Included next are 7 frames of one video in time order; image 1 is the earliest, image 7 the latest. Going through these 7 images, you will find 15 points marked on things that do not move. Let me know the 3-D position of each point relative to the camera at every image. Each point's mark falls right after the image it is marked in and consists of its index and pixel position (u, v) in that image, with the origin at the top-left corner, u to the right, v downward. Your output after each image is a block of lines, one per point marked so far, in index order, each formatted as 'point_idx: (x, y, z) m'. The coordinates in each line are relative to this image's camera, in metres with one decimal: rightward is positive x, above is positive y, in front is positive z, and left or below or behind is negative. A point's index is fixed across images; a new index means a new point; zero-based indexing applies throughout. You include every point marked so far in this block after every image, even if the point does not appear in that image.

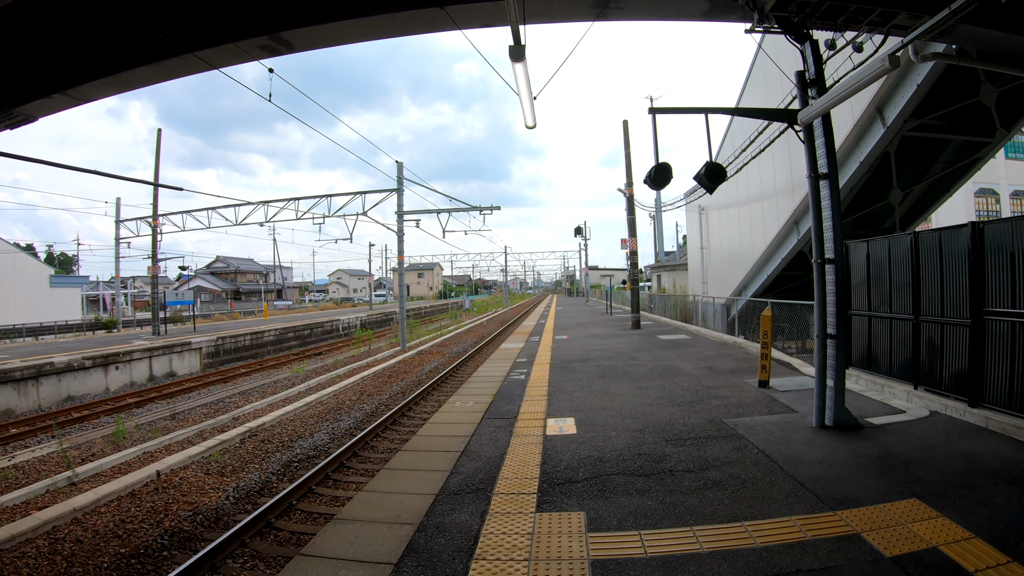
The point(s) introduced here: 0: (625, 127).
0: (+3.4, +5.0, +15.5) m
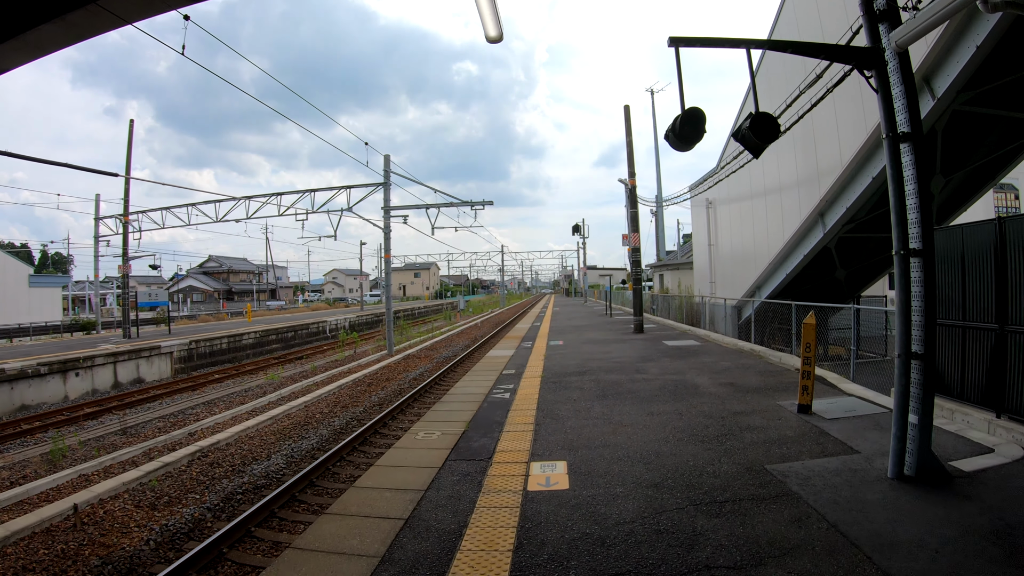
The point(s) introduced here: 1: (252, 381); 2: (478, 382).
0: (+3.2, +5.0, +14.1) m
1: (-8.7, -3.2, +16.9) m
2: (-0.5, -1.4, +7.9) m
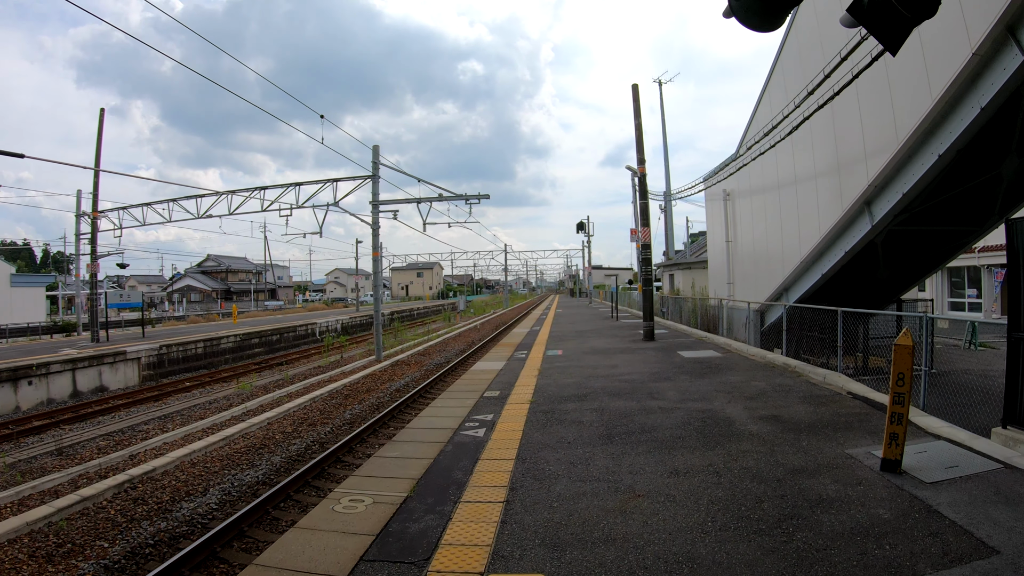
0: (+3.0, +5.0, +12.5) m
1: (-8.8, -3.2, +15.4) m
2: (-0.8, -1.5, +6.4) m
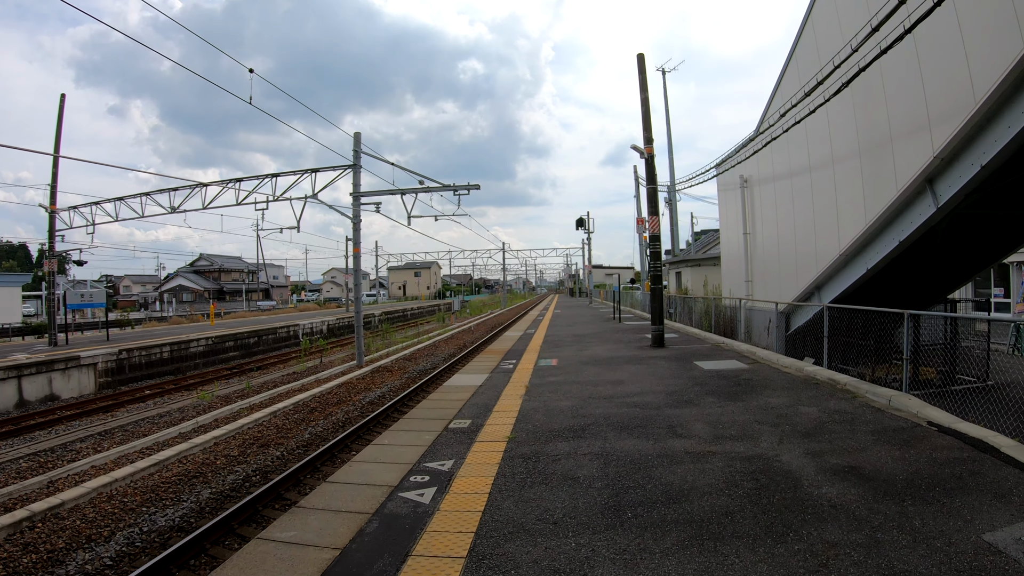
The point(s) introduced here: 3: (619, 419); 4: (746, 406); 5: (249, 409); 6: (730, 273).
0: (+2.8, +5.0, +11.0) m
1: (-9.1, -3.1, +13.8) m
2: (-1.0, -1.4, +4.8) m
3: (+1.0, -1.2, +4.7) m
4: (+2.3, -1.2, +5.1) m
5: (-6.3, -2.9, +12.1) m
6: (+5.6, +0.4, +12.9) m
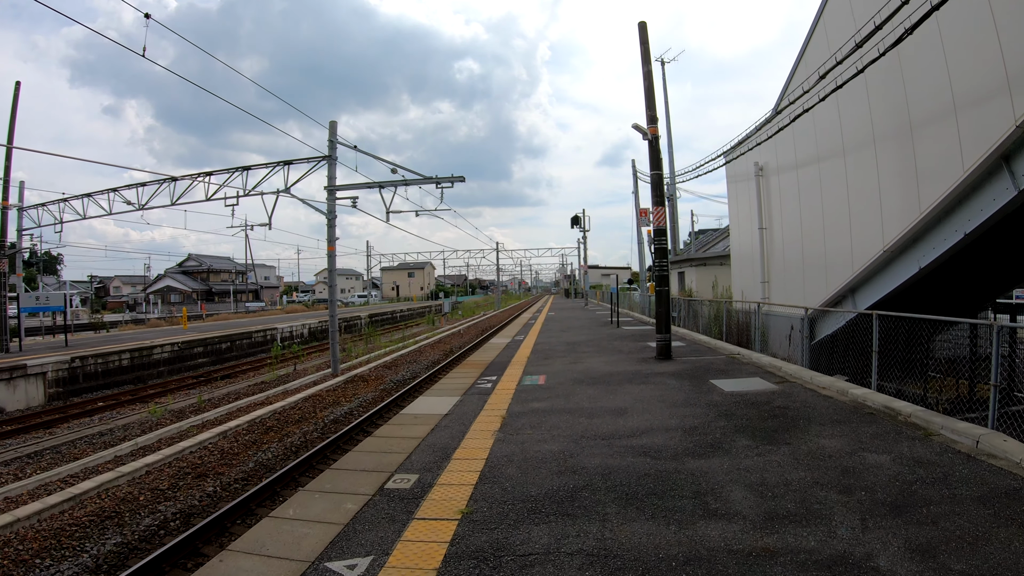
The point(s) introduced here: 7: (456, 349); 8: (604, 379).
0: (+2.5, +5.0, +9.7) m
1: (-9.4, -3.2, +12.4) m
2: (-1.3, -1.5, +3.5) m
3: (+0.7, -1.2, +3.3) m
4: (+2.1, -1.2, +3.7) m
5: (-6.6, -2.9, +10.7) m
6: (+5.3, +0.3, +11.6) m
7: (-2.0, -2.2, +18.0) m
8: (+1.2, -1.2, +6.4) m
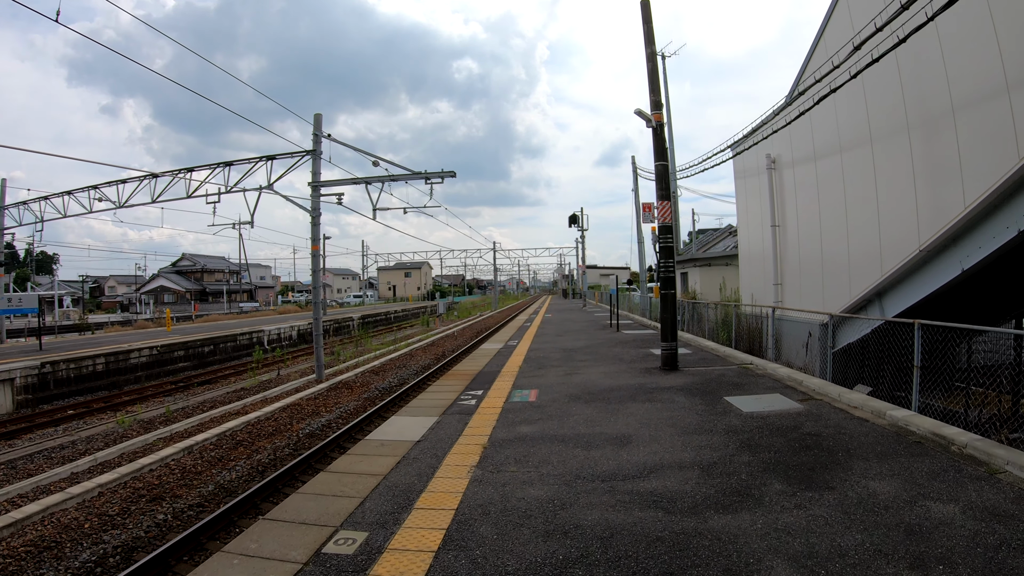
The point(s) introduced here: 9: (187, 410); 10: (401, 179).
0: (+2.3, +4.9, +8.9) m
1: (-9.6, -3.2, +11.6) m
2: (-1.4, -1.5, +2.7) m
3: (+0.6, -1.3, +2.6) m
4: (+1.9, -1.3, +3.0) m
5: (-6.8, -3.0, +9.9) m
6: (+5.1, +0.3, +10.8) m
7: (-2.2, -2.2, +17.2) m
8: (+1.0, -1.2, +5.6) m
9: (-7.8, -2.9, +12.3) m
10: (-3.0, +3.0, +13.7) m
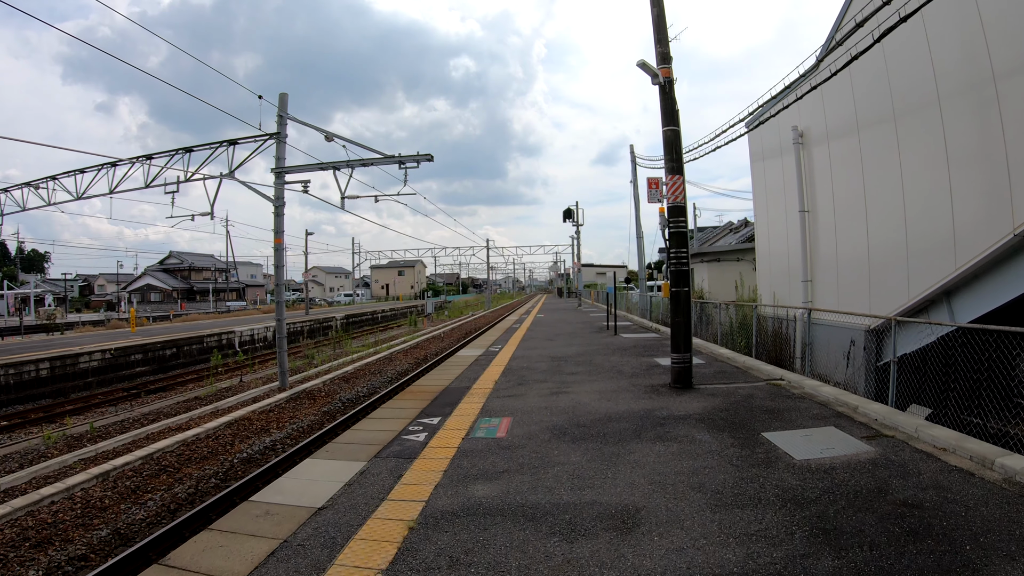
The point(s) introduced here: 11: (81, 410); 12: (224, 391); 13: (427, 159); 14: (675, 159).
0: (+2.0, +4.9, +7.5) m
1: (-9.9, -3.1, +10.2) m
2: (-1.7, -1.5, +1.3) m
3: (+0.3, -1.2, +1.1) m
4: (+1.6, -1.2, +1.6) m
5: (-7.1, -2.9, +8.4) m
6: (+4.8, +0.3, +9.4) m
7: (-2.5, -2.1, +15.8) m
8: (+0.7, -1.2, +4.2) m
9: (-8.1, -2.9, +10.8) m
10: (-3.3, +3.0, +12.2) m
11: (-10.7, -3.0, +12.6) m
12: (-7.5, -2.7, +13.2) m
13: (-1.9, +2.9, +11.4) m
14: (+1.9, +1.5, +5.8) m
